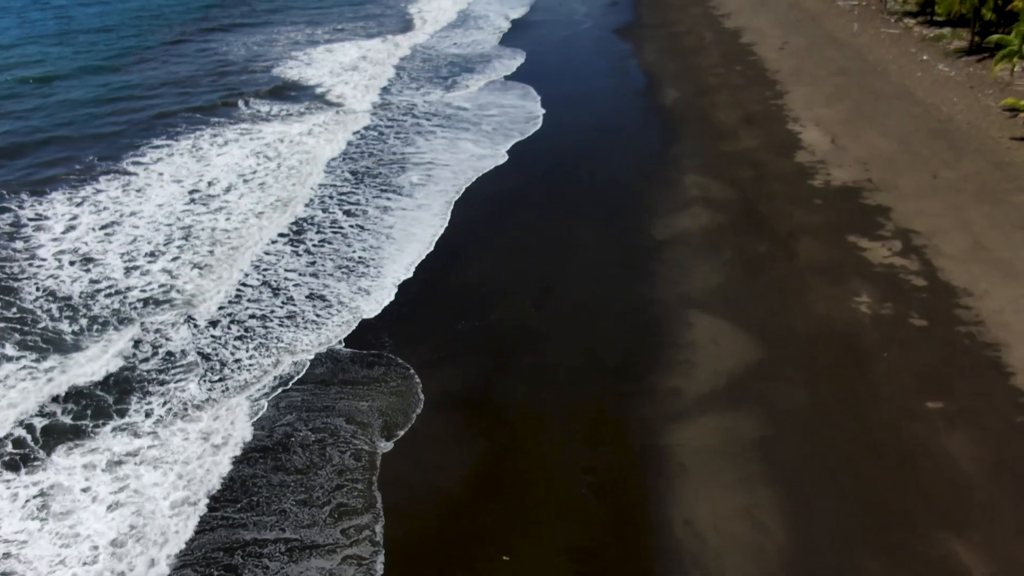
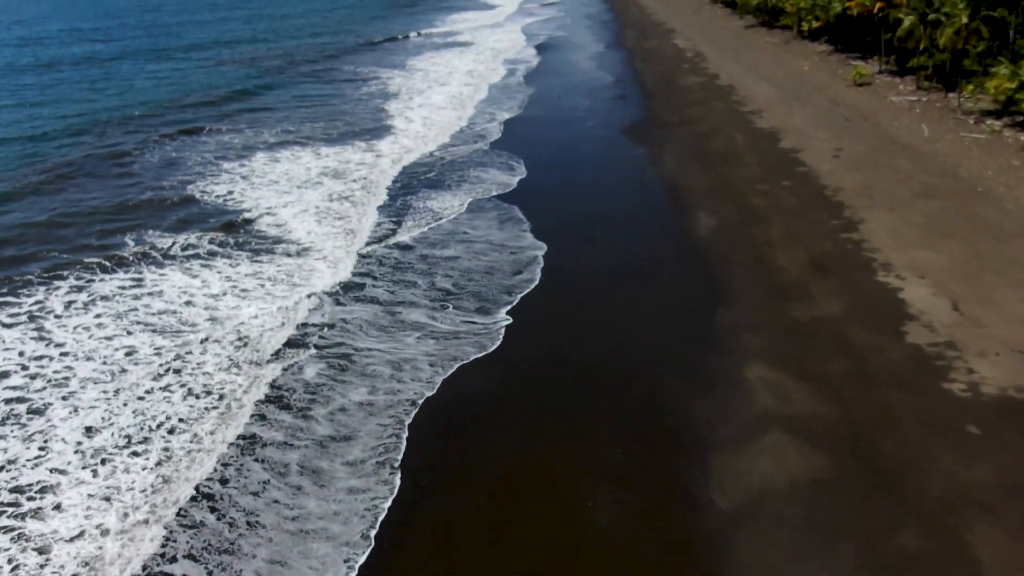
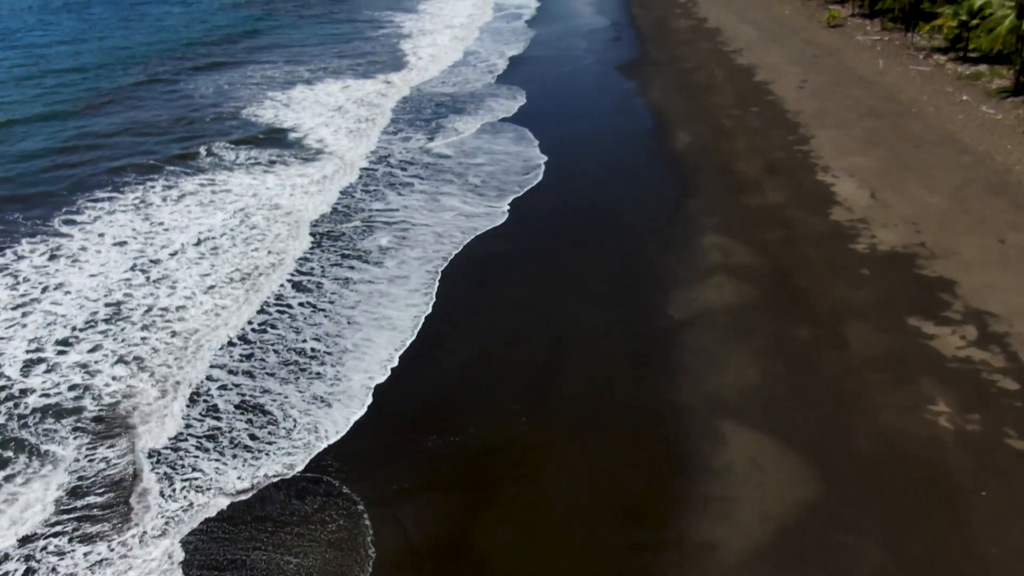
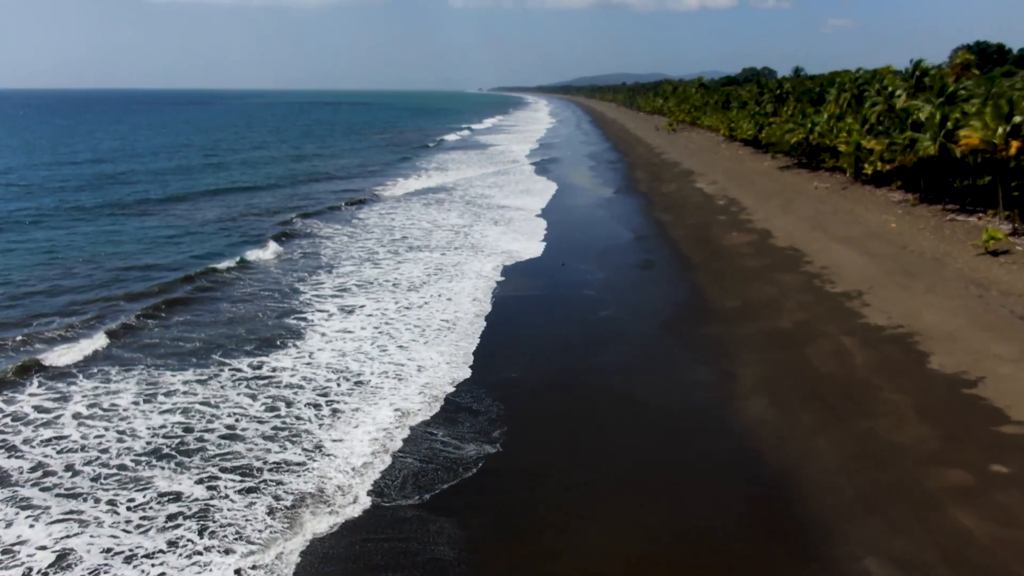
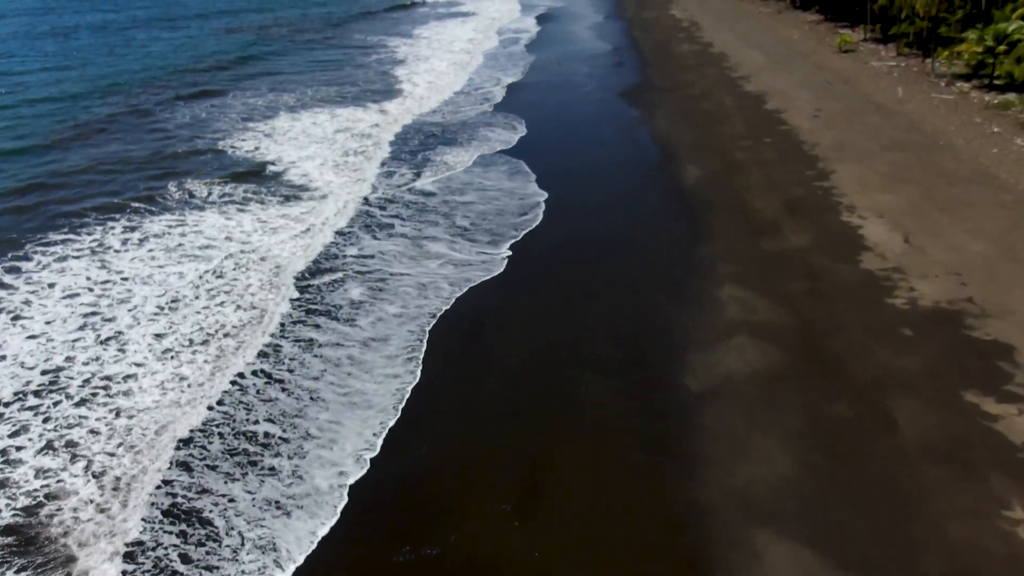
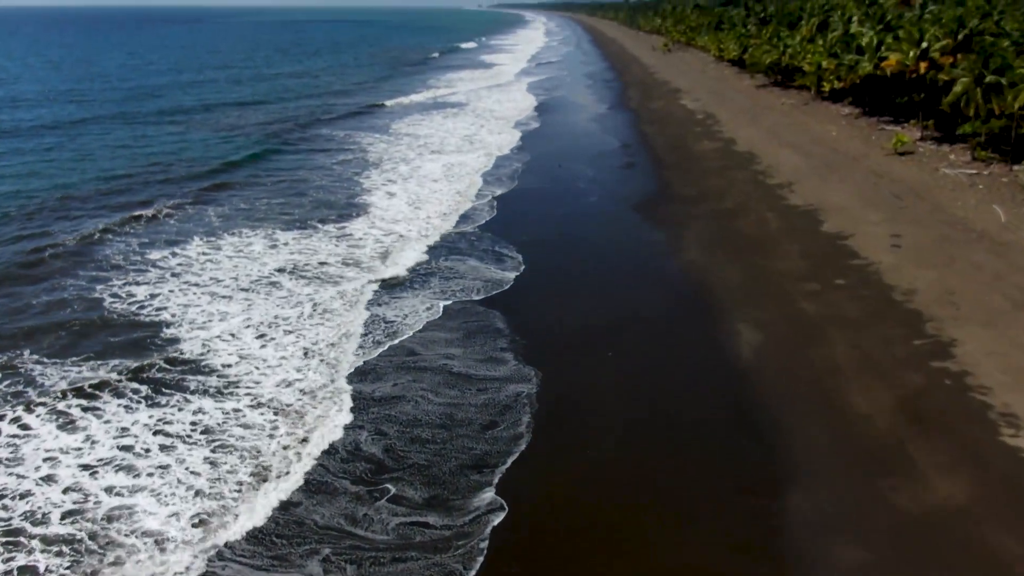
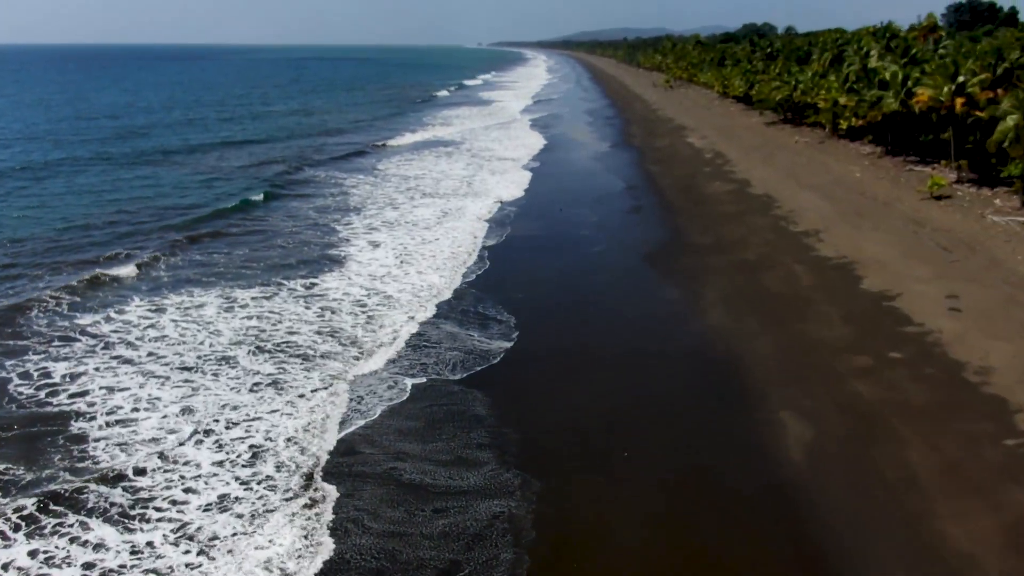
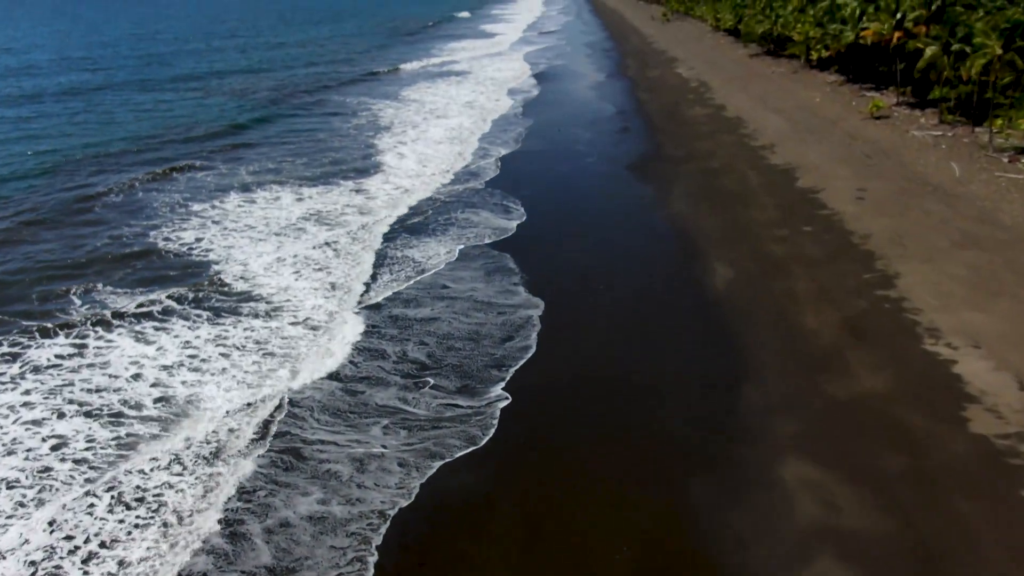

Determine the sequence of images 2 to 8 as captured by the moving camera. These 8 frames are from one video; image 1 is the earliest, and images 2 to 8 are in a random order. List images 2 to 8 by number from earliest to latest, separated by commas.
3, 5, 2, 8, 6, 7, 4
